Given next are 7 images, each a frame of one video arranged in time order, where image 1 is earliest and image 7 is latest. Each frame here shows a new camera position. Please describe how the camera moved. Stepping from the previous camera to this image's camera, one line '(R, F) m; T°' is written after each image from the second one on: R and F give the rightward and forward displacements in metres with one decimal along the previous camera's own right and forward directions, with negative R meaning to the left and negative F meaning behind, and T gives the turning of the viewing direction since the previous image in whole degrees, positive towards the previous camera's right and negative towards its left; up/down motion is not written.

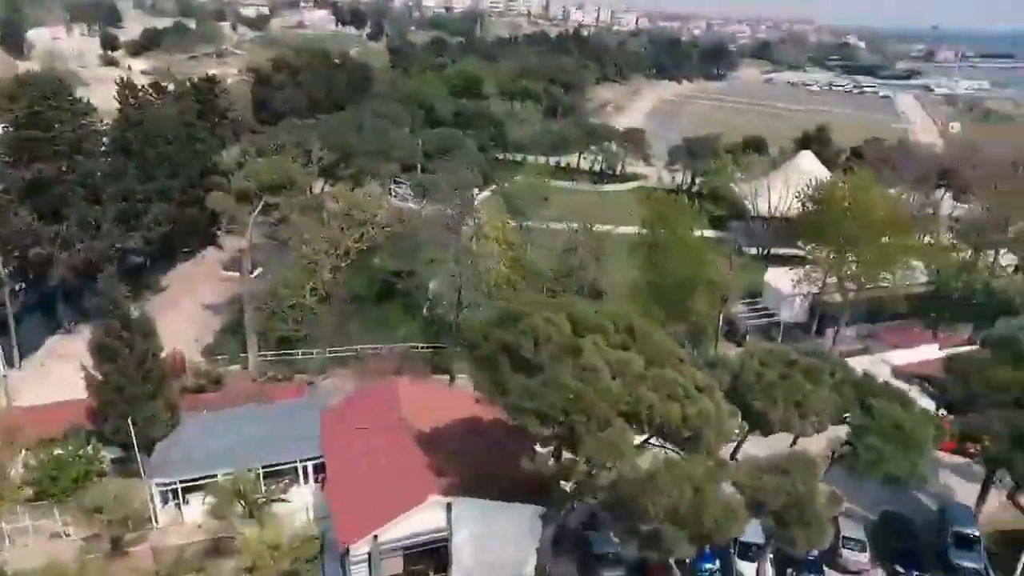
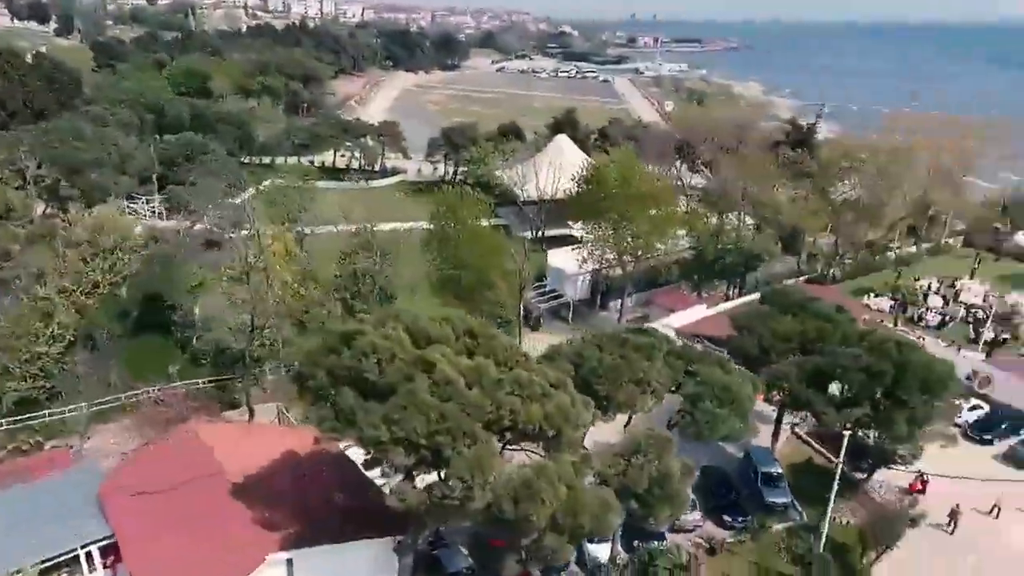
(-1.6, +1.7) m; +19°
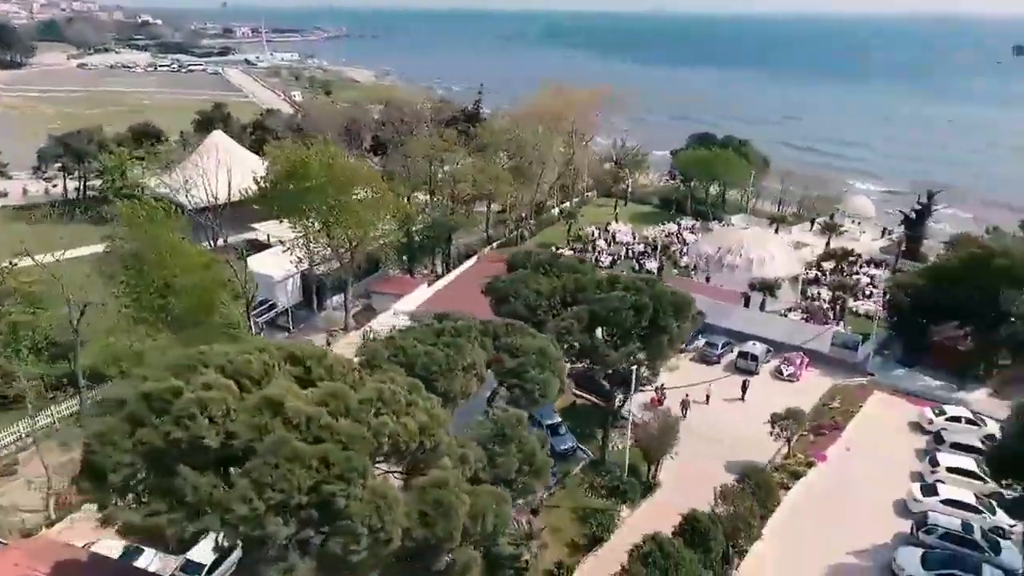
(-3.2, +1.8) m; +27°
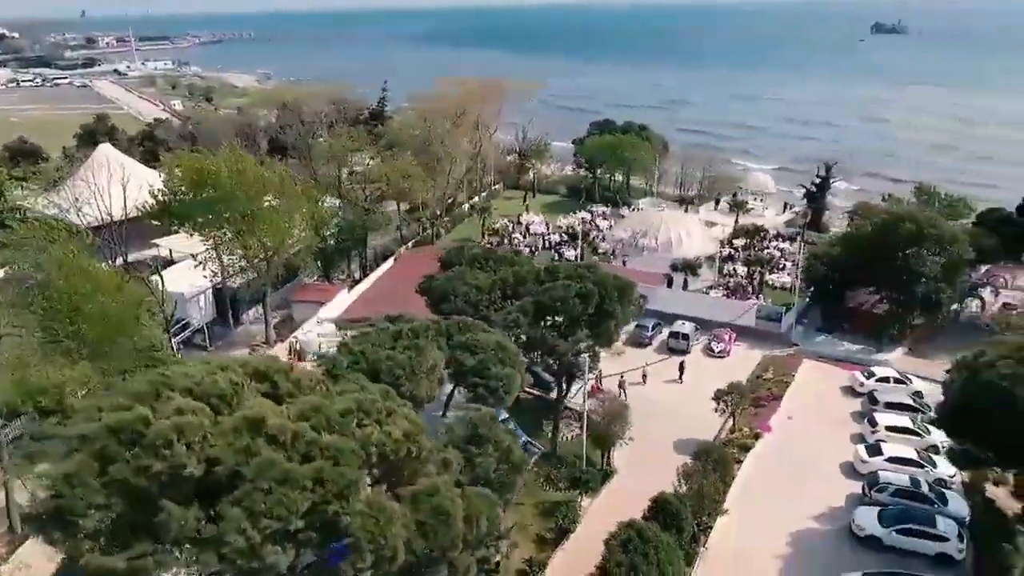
(-1.2, +0.6) m; +8°
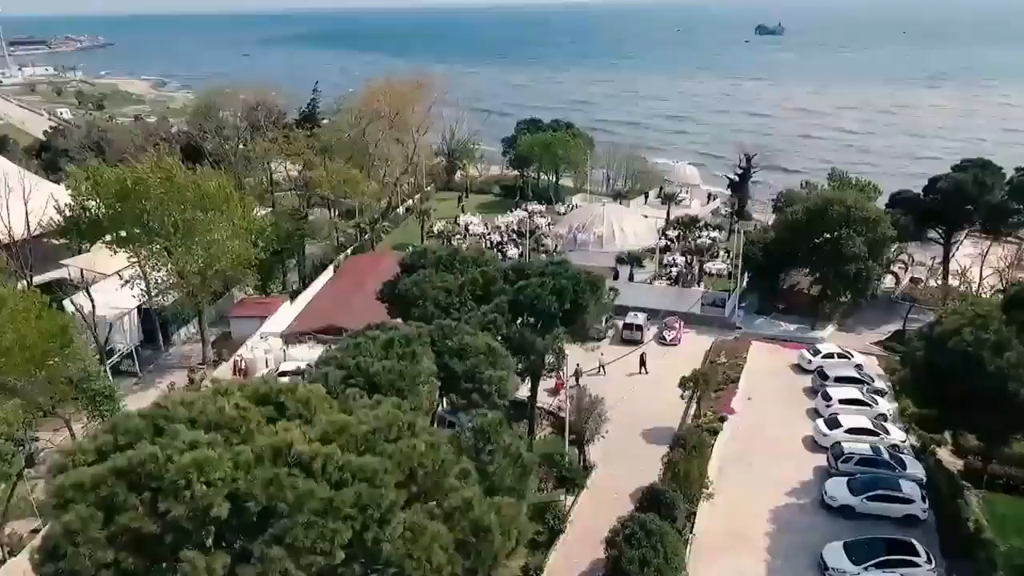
(-1.6, +0.5) m; +6°
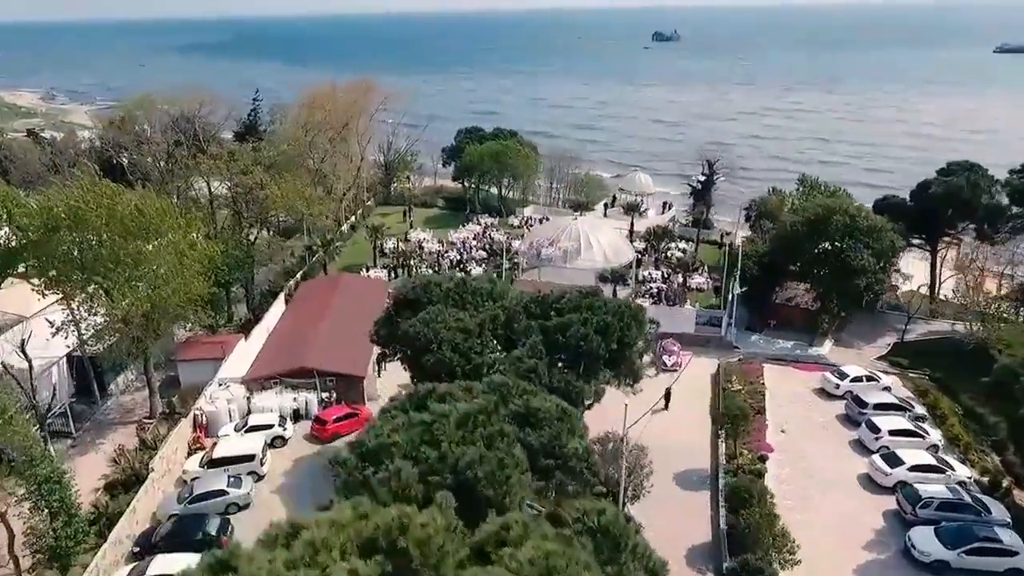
(-3.0, +3.1) m; +7°
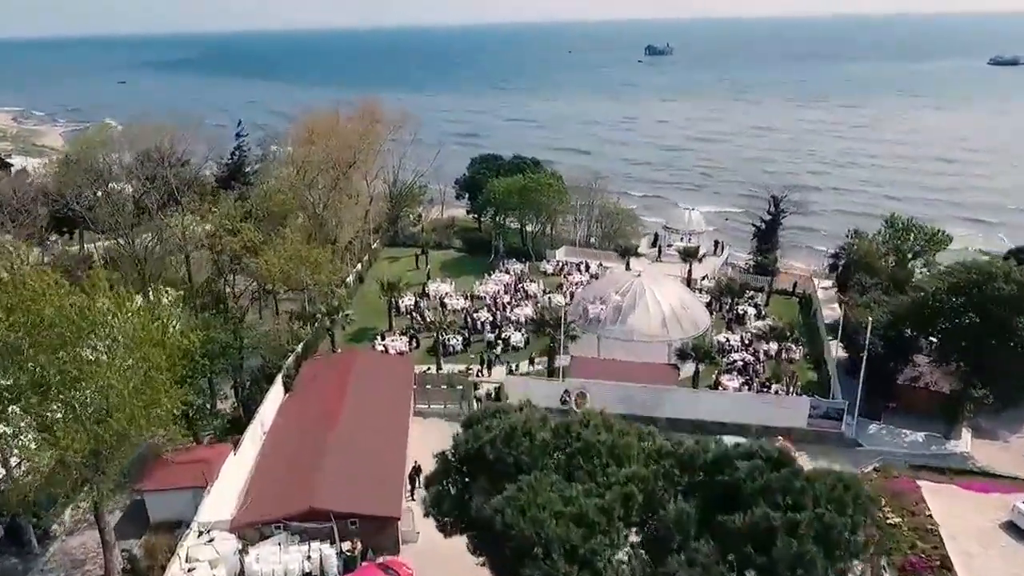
(-2.5, +6.7) m; +1°
